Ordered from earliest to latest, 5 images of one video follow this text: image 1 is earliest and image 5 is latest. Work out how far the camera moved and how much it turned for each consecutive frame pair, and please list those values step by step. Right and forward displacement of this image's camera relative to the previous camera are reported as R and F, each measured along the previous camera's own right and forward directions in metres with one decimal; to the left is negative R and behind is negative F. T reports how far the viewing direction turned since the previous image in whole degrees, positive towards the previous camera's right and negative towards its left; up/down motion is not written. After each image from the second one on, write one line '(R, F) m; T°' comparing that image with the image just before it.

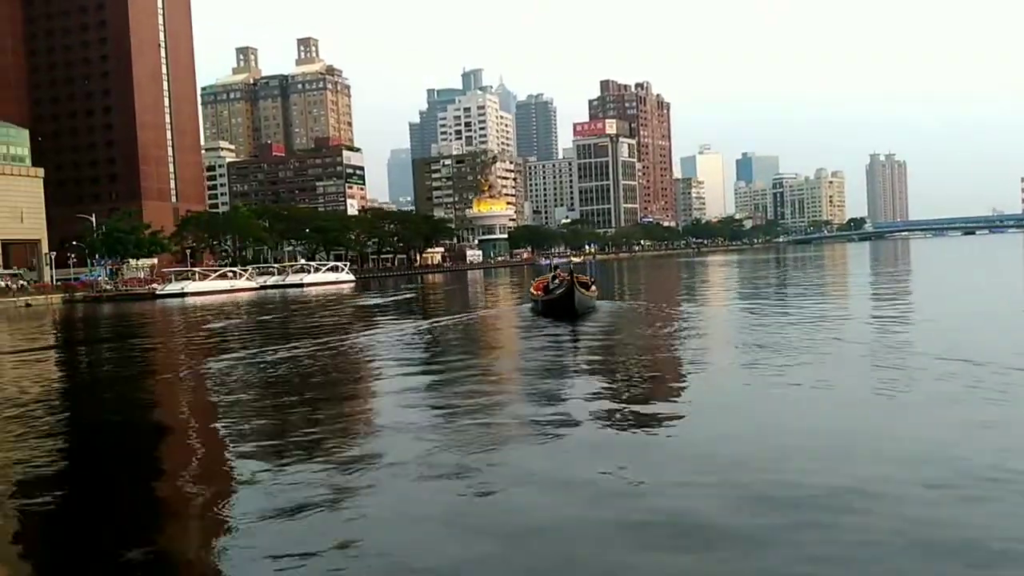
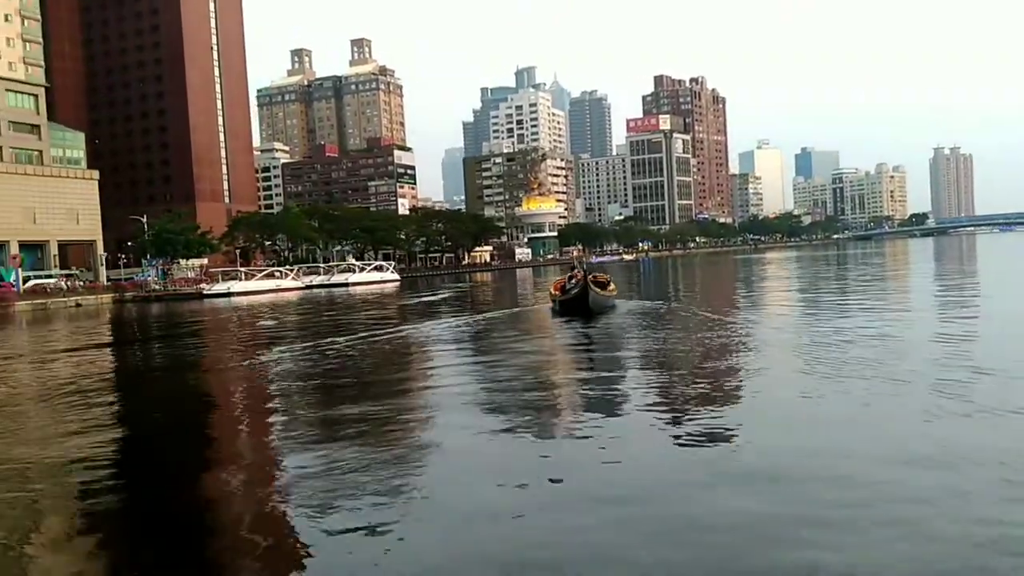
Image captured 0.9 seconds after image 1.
(+0.8, +0.3) m; -3°
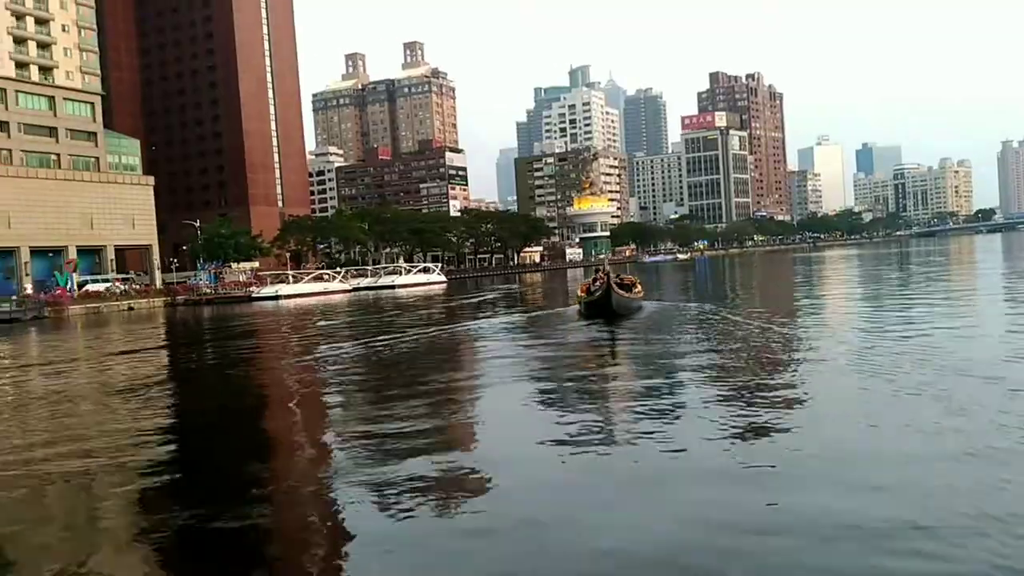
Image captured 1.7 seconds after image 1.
(+0.6, +0.4) m; -3°
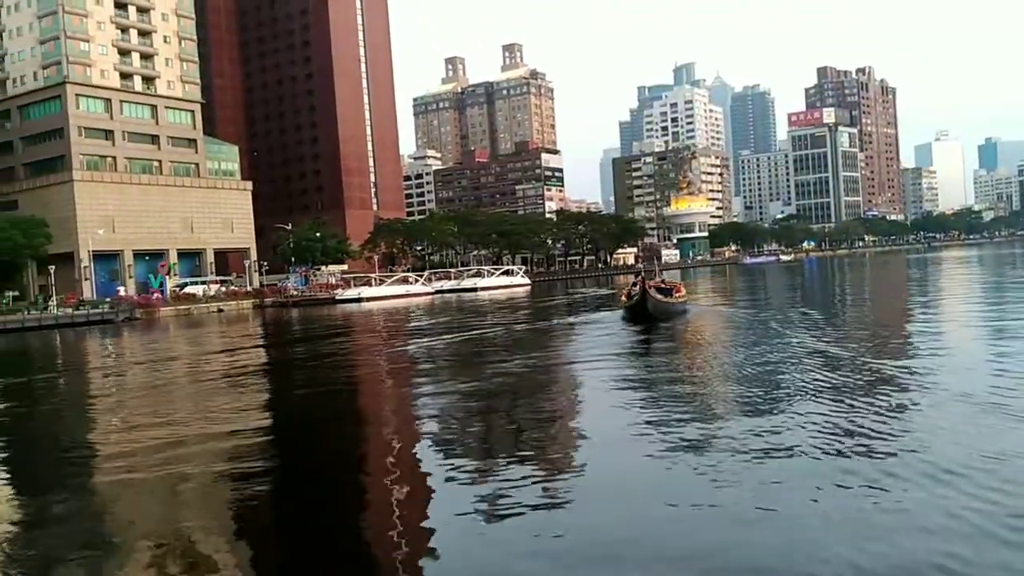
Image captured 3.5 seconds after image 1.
(+1.3, +0.6) m; -6°
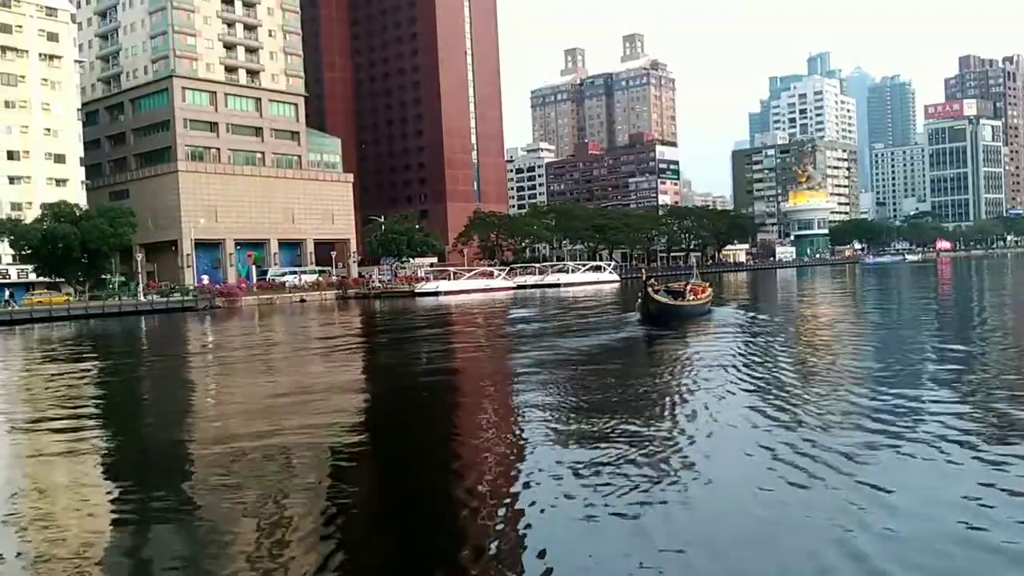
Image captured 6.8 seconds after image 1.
(+2.4, +1.2) m; -8°
